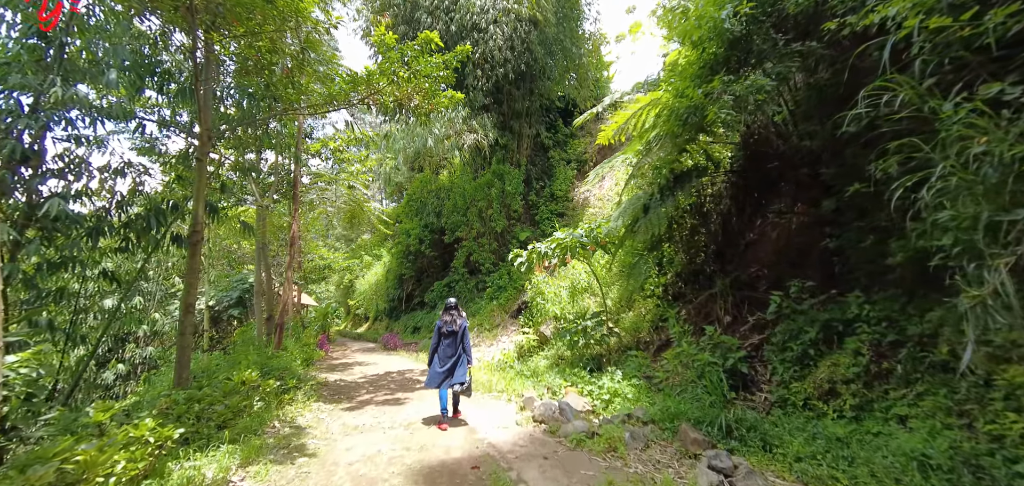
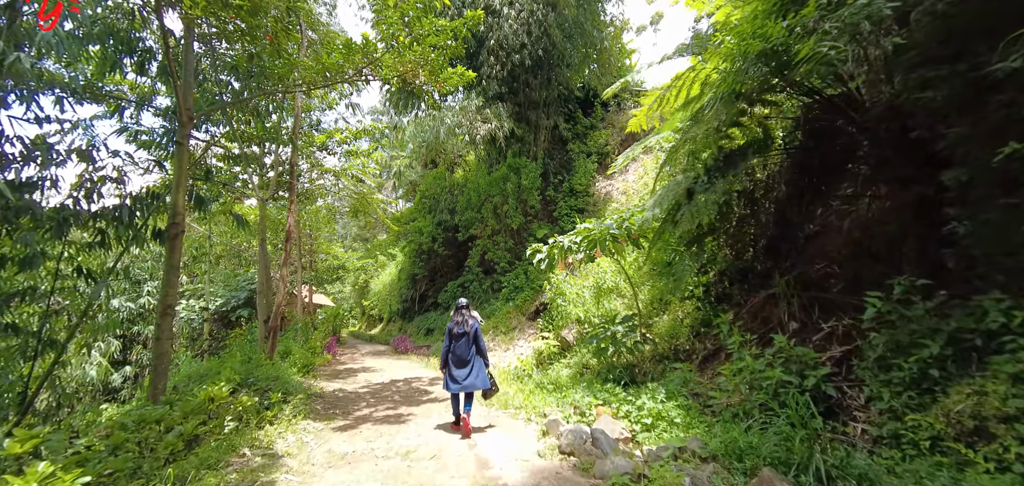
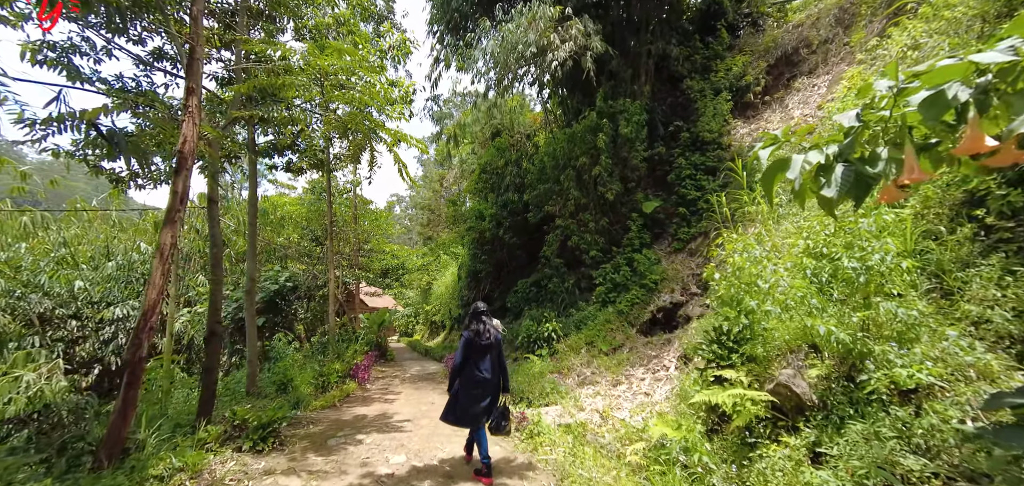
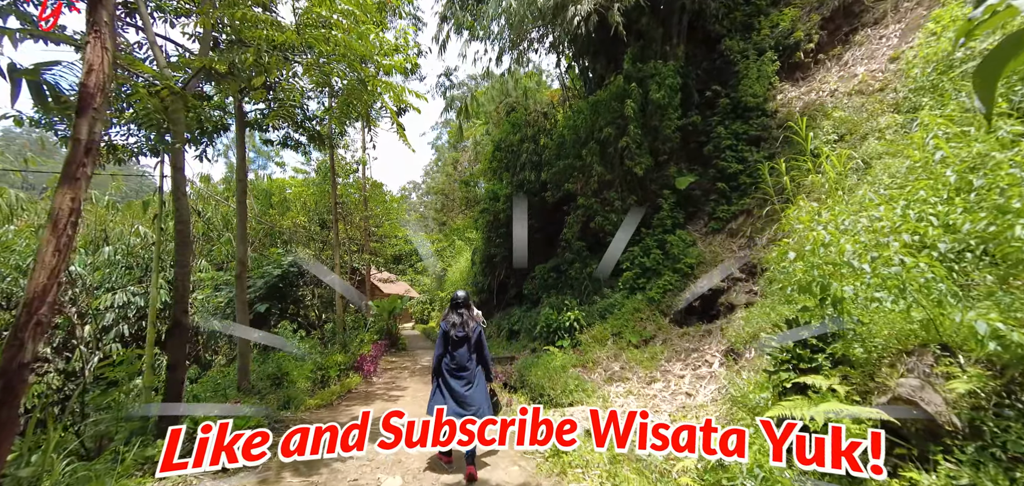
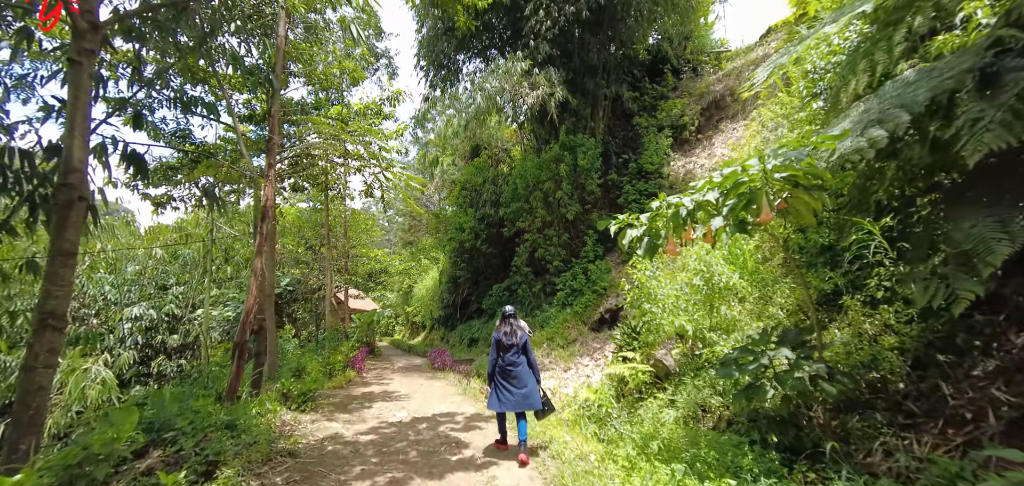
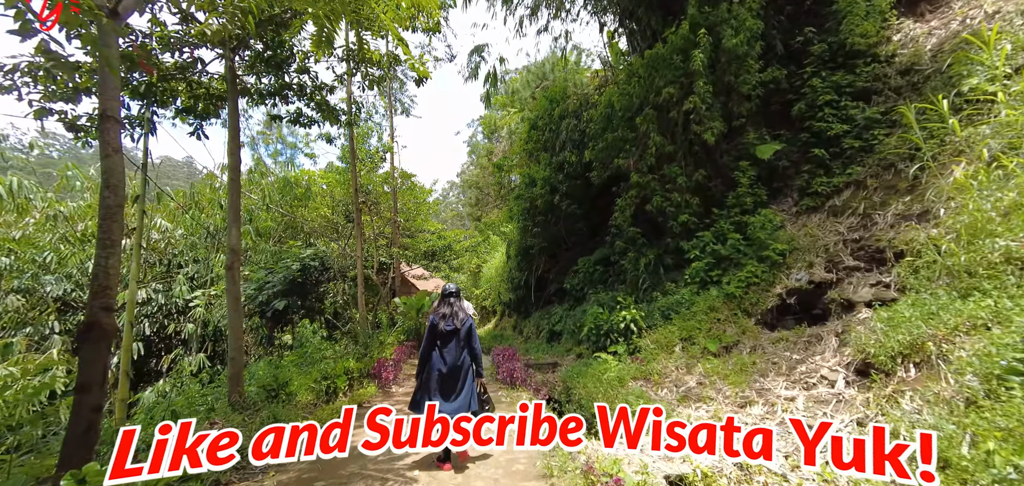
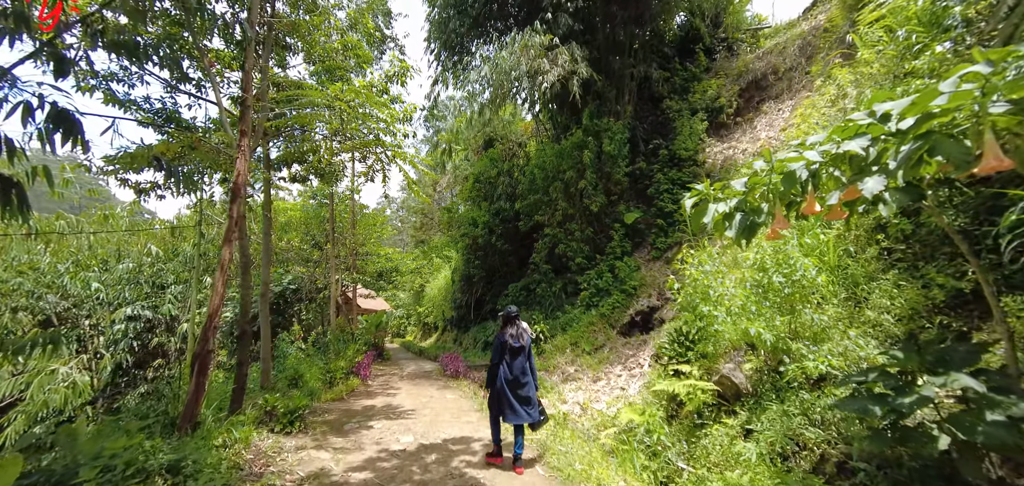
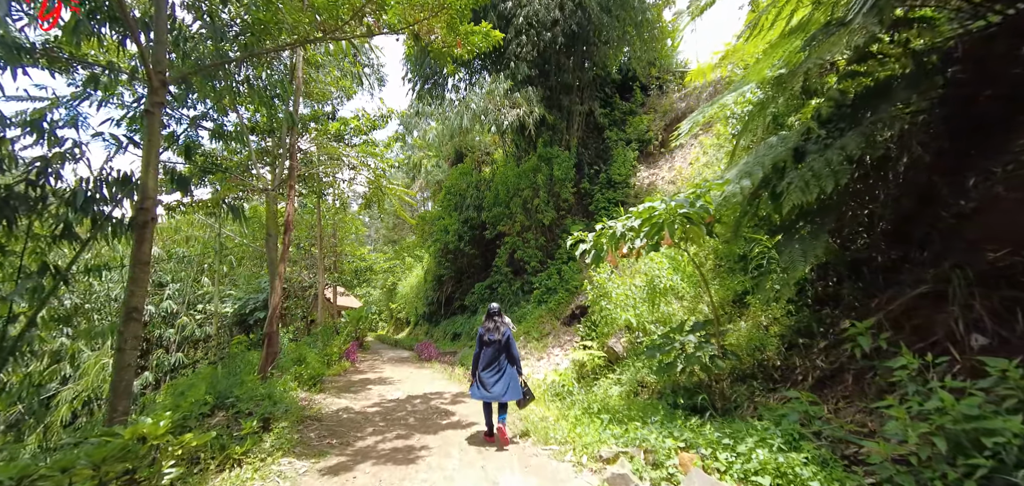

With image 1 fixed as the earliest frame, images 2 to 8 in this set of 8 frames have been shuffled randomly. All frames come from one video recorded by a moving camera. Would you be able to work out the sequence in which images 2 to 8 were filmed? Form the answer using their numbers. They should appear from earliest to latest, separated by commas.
2, 8, 5, 7, 3, 4, 6
